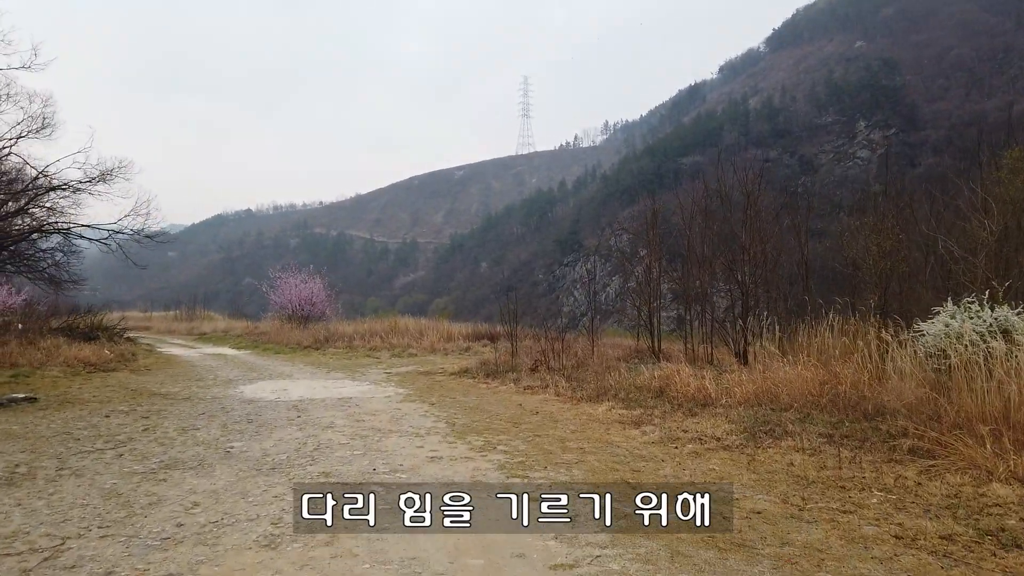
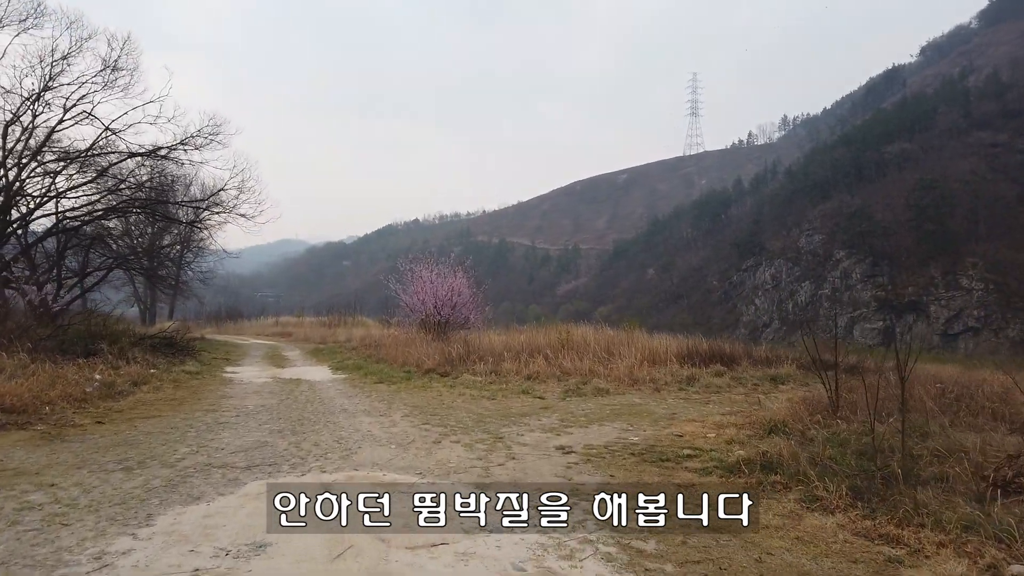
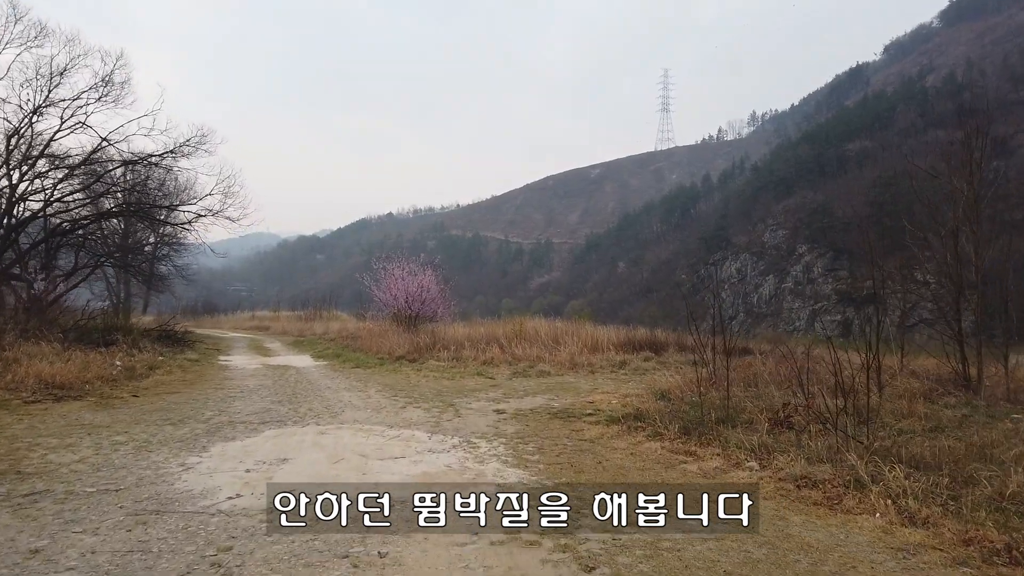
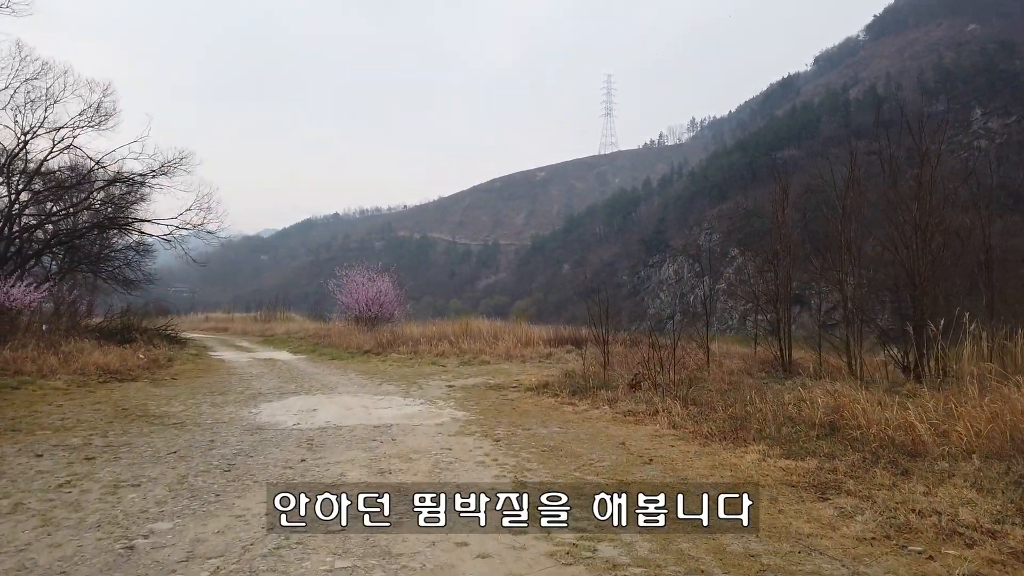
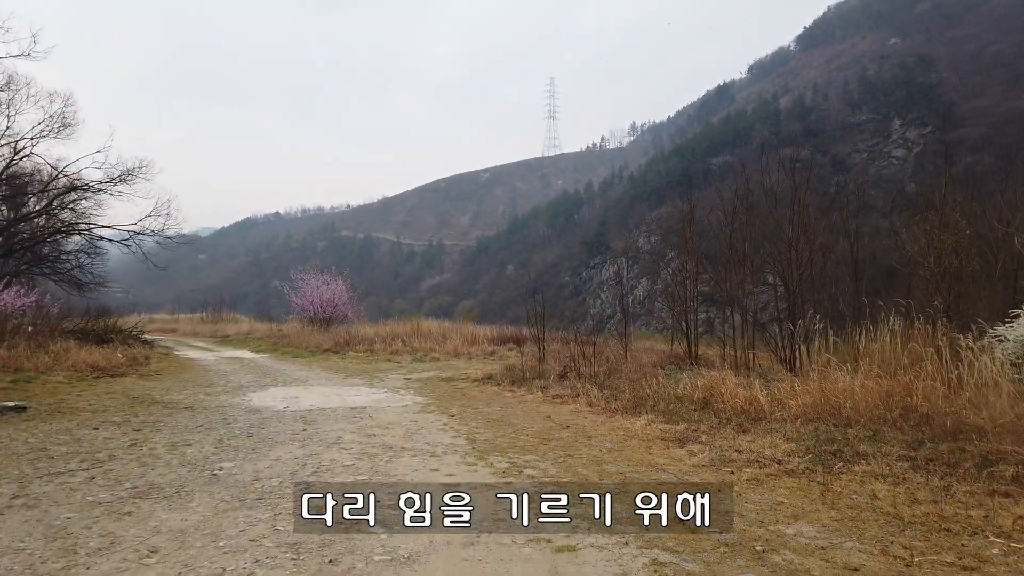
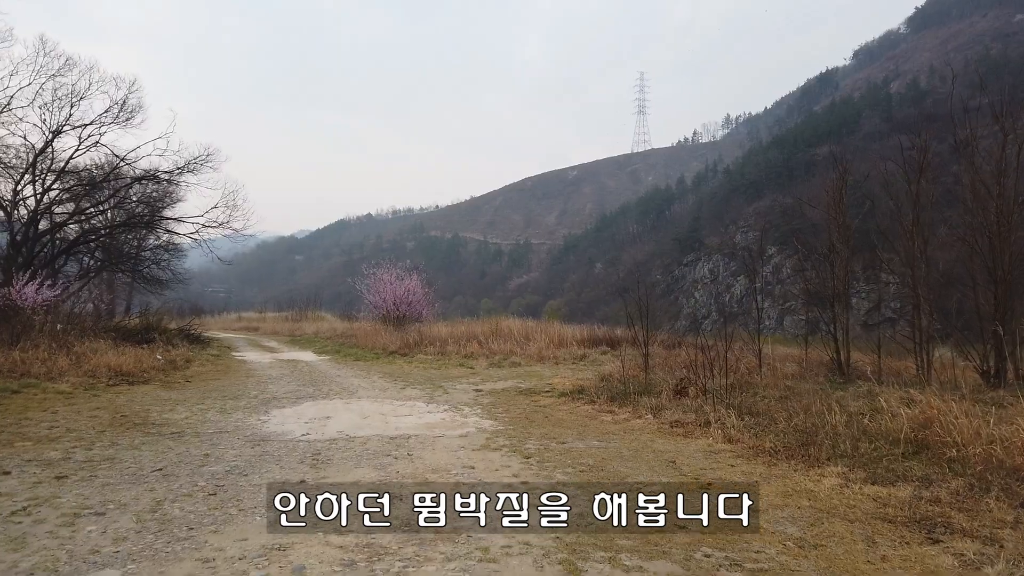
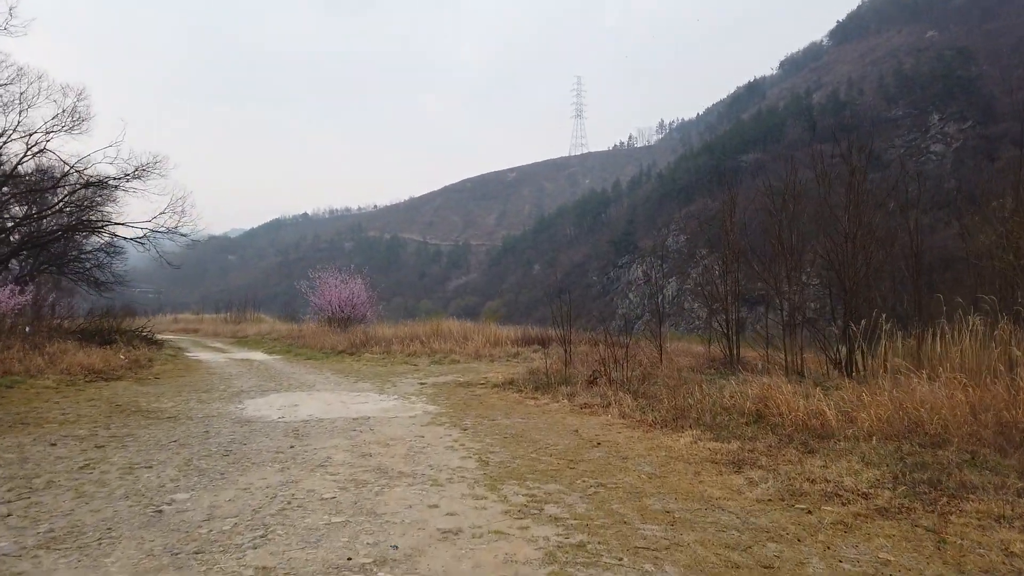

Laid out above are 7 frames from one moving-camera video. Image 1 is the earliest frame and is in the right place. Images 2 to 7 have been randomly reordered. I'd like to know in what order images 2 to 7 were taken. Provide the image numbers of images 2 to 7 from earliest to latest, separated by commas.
5, 7, 4, 6, 3, 2
